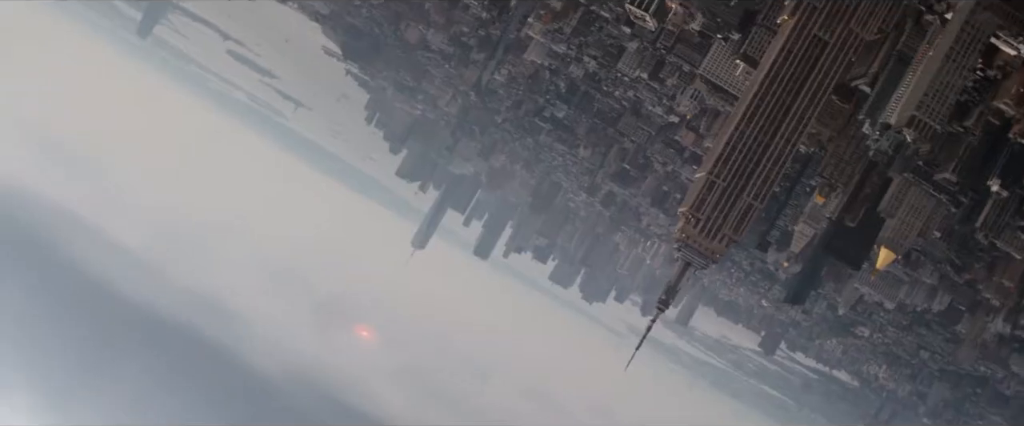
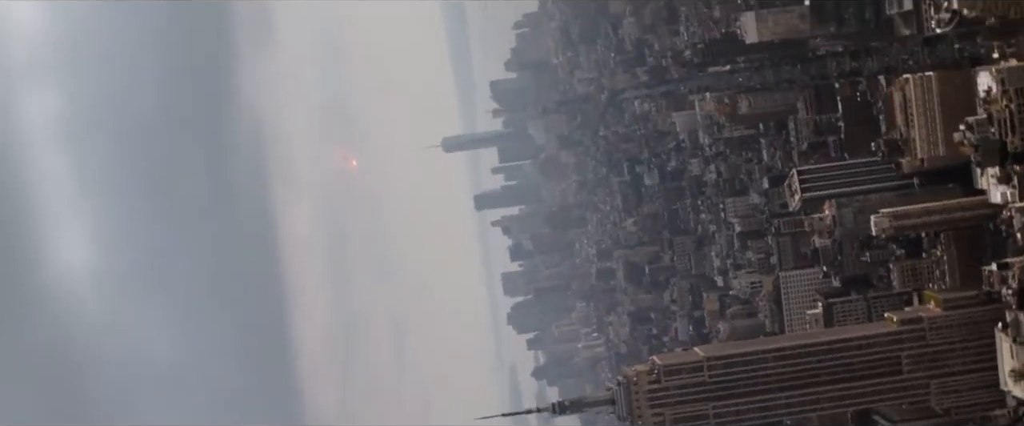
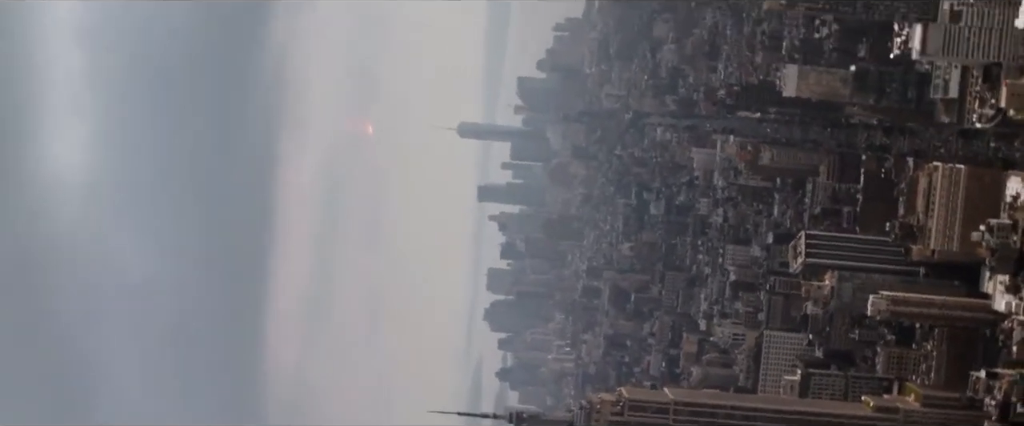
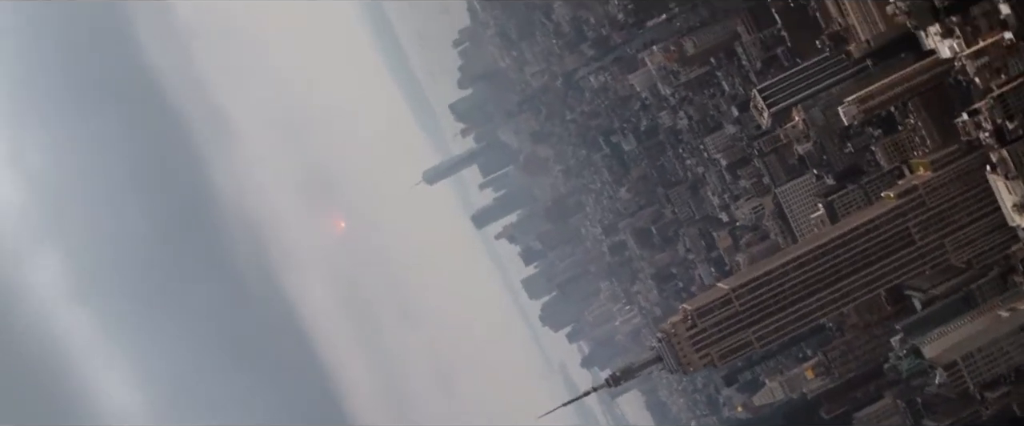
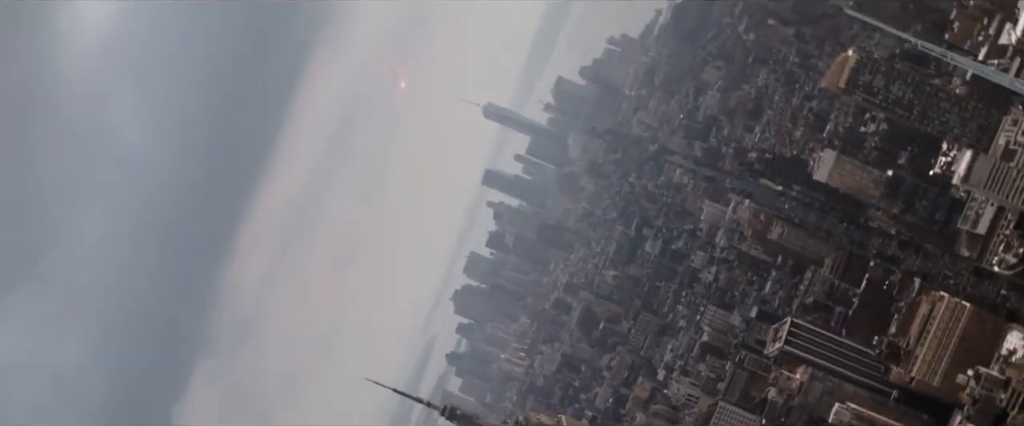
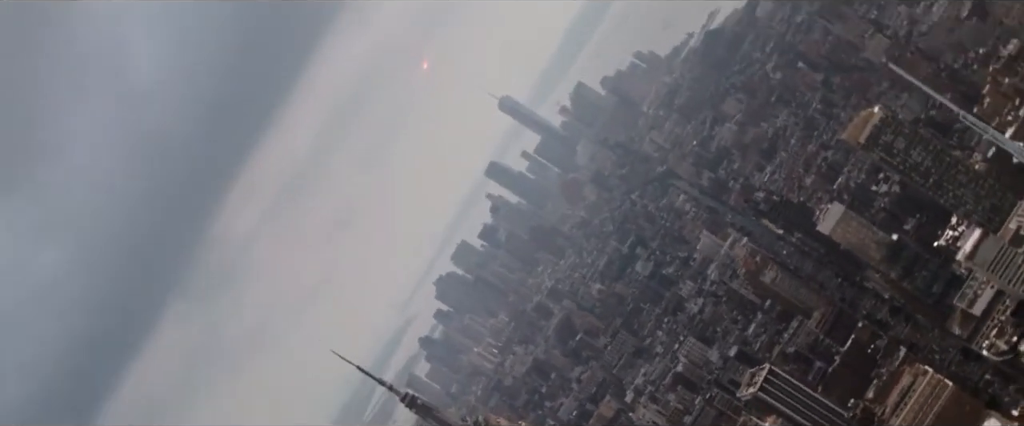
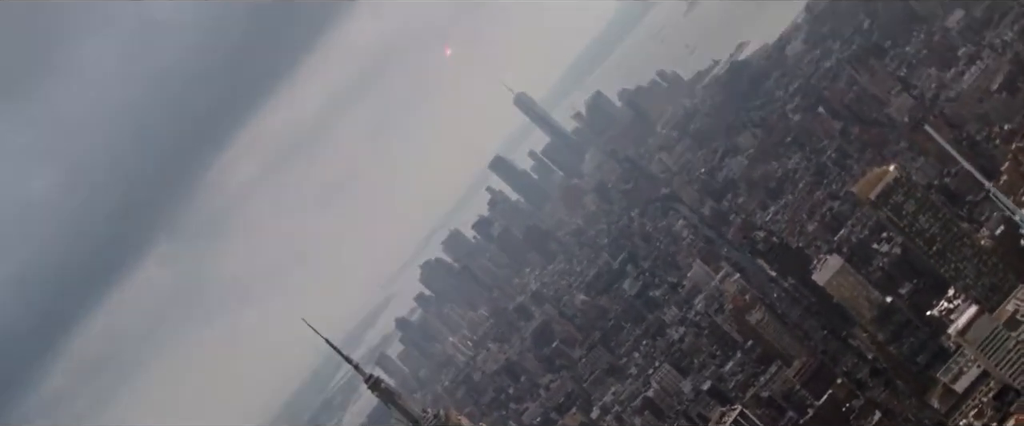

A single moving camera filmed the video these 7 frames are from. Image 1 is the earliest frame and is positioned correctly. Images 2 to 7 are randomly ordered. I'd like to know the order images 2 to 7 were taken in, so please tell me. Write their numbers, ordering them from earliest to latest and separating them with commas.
4, 2, 3, 5, 6, 7
